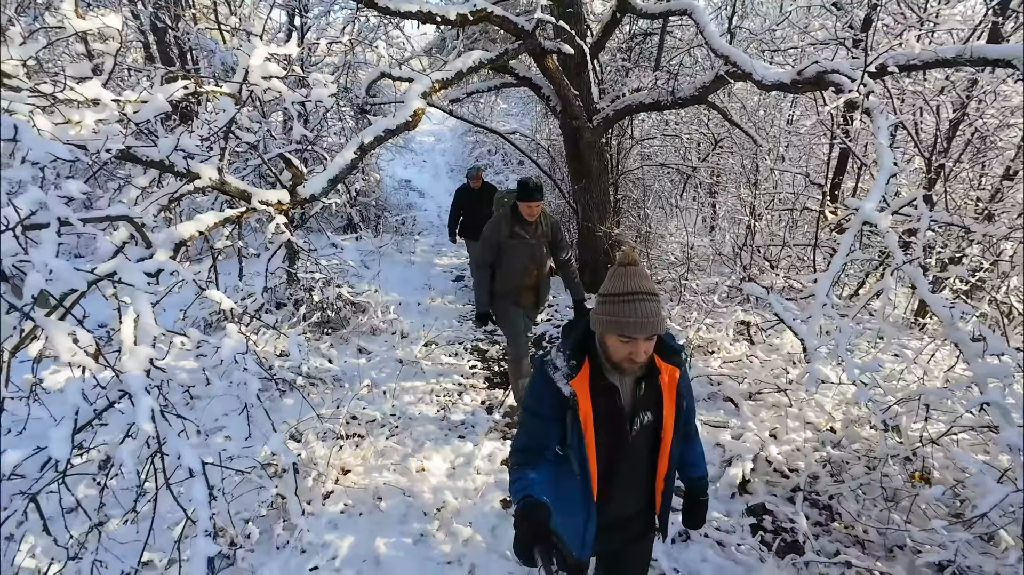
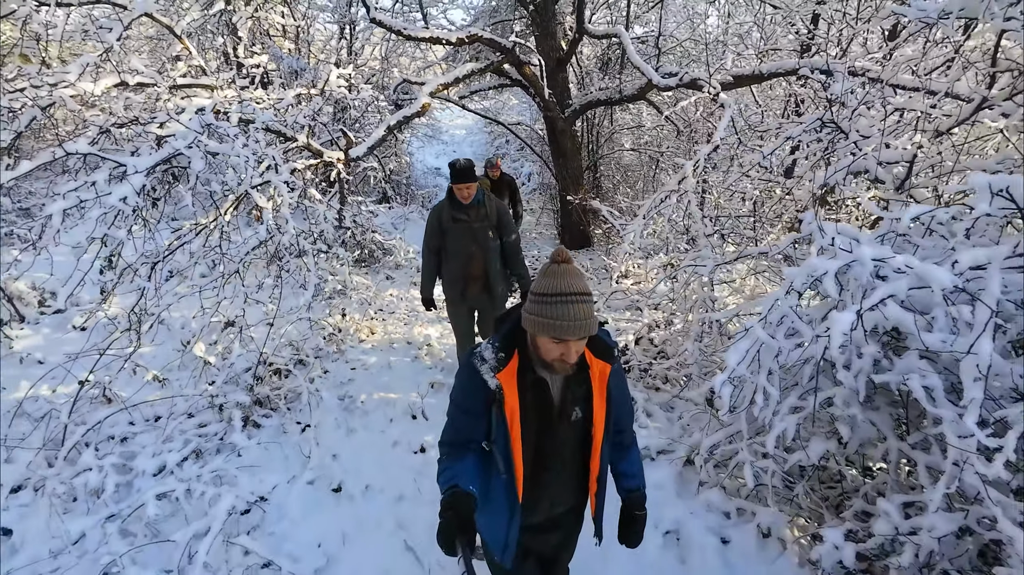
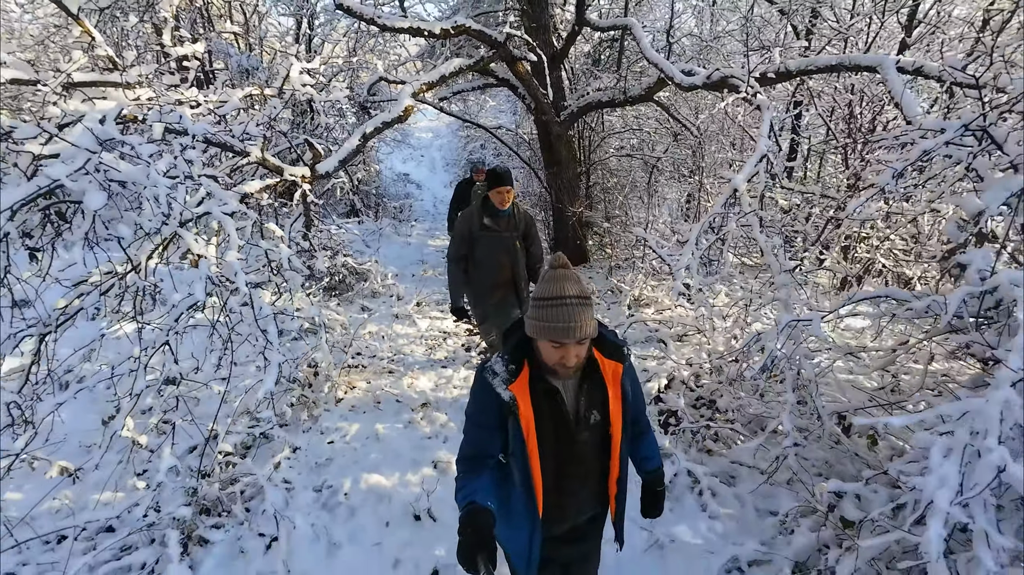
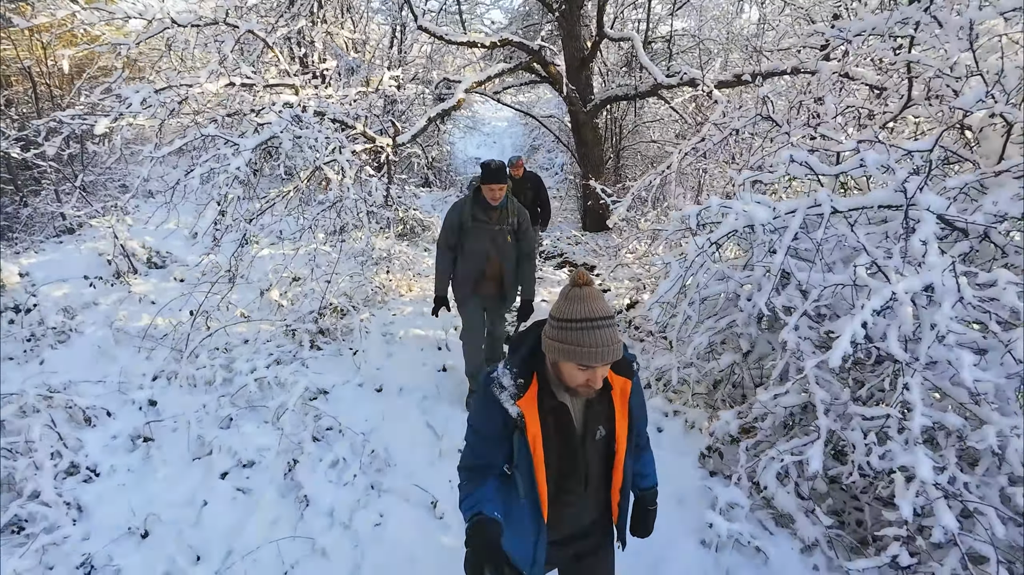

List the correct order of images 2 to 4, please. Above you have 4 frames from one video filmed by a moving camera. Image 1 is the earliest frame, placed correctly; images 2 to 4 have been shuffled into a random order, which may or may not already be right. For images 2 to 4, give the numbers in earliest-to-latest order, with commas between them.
3, 2, 4
